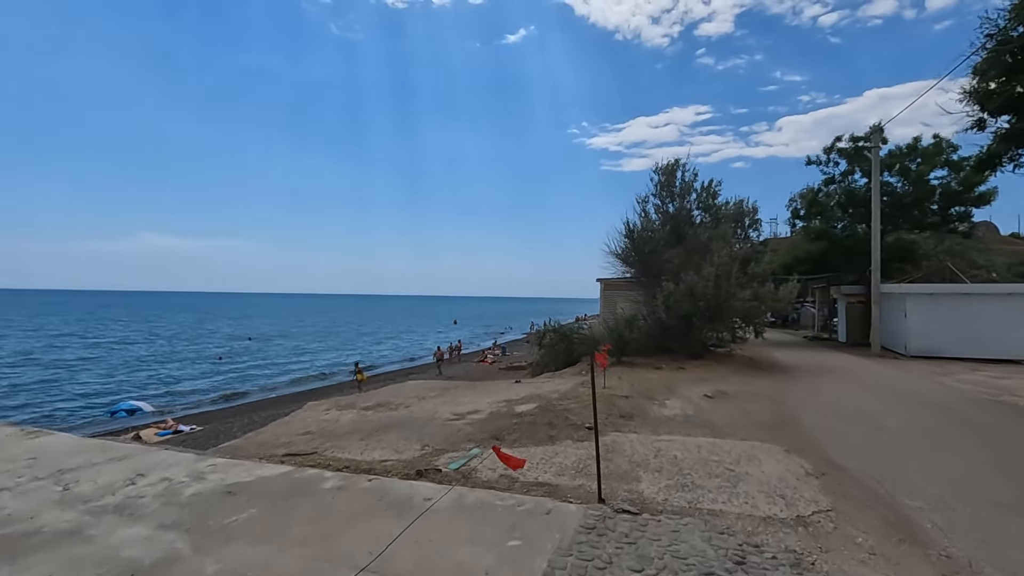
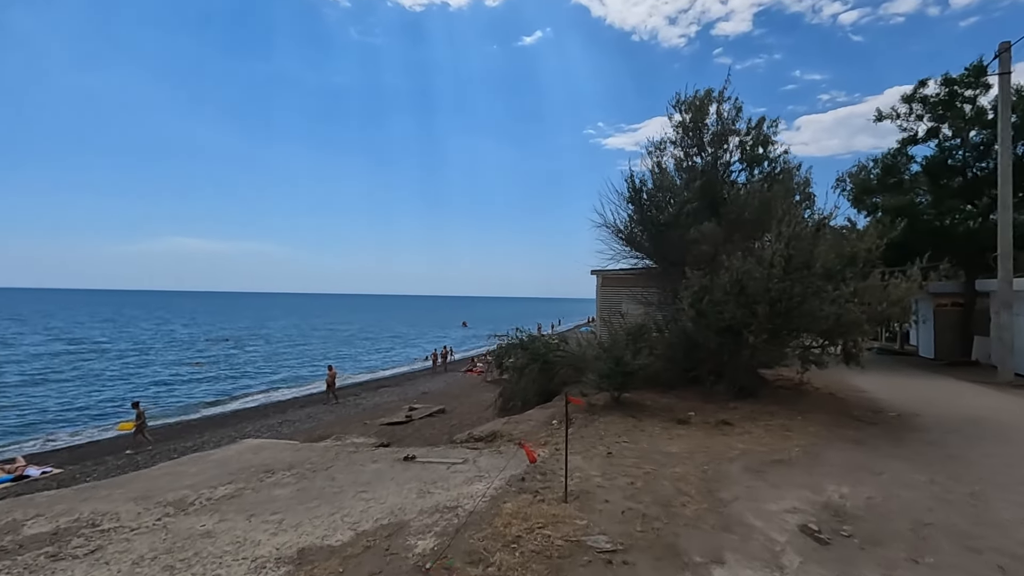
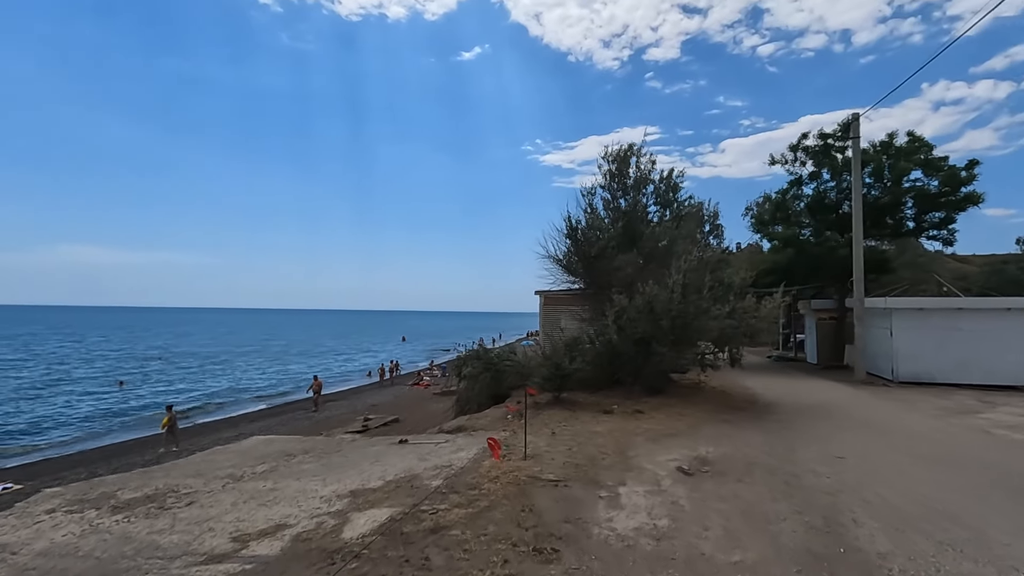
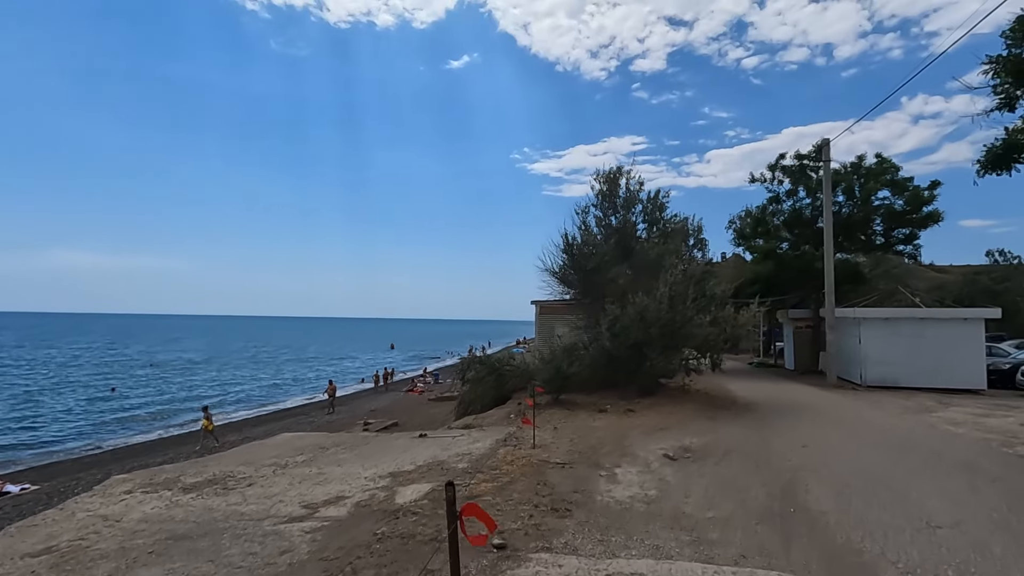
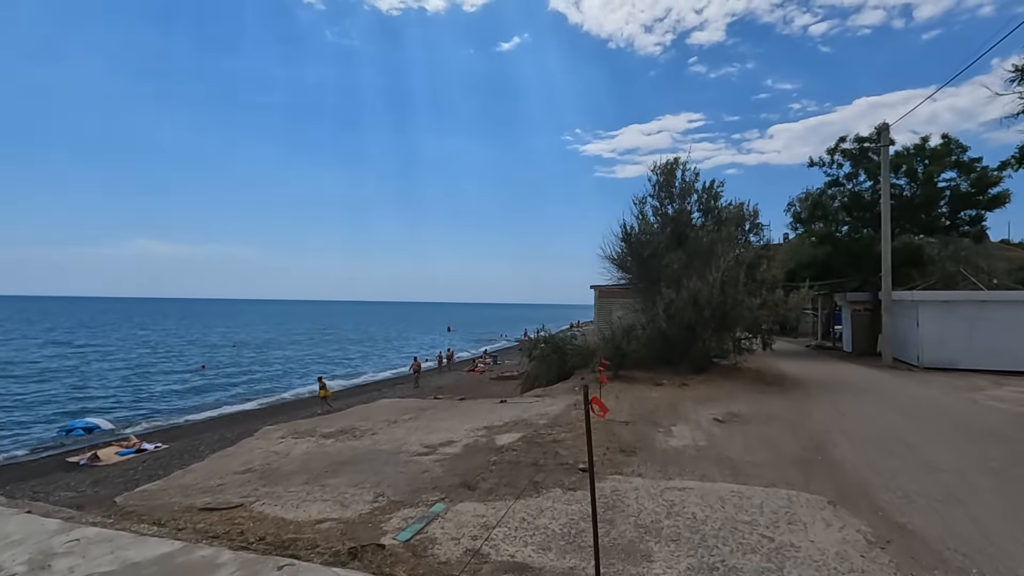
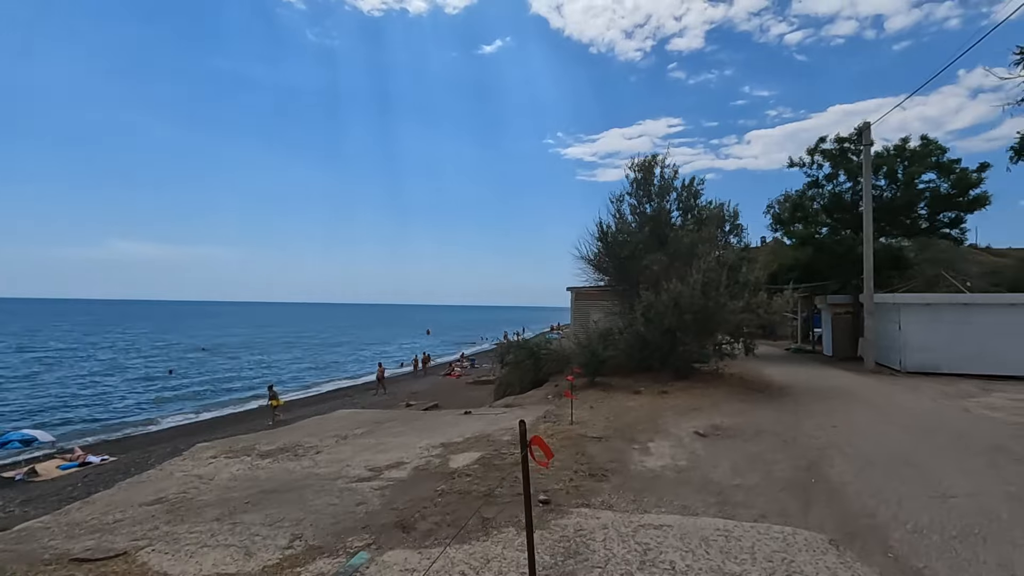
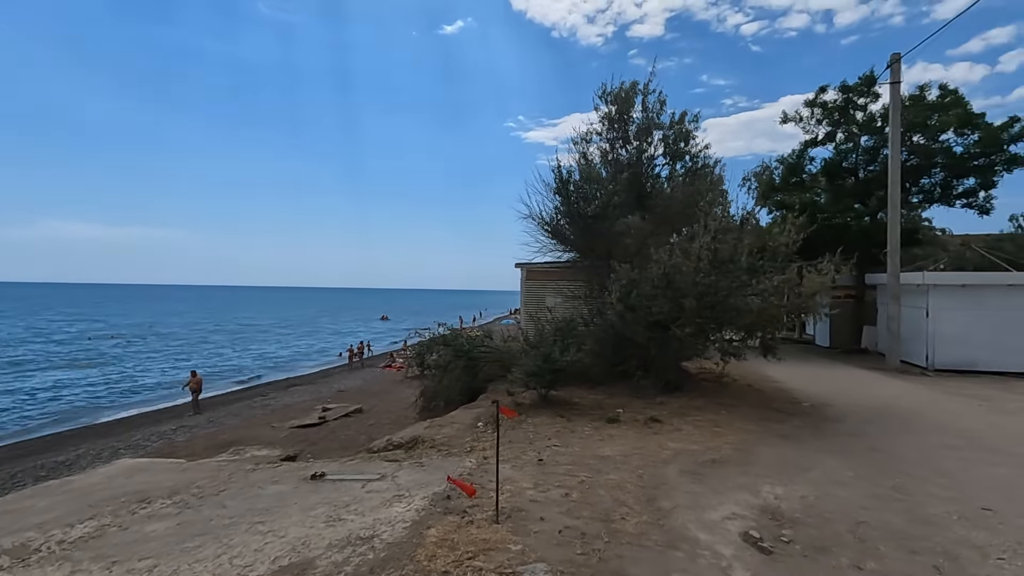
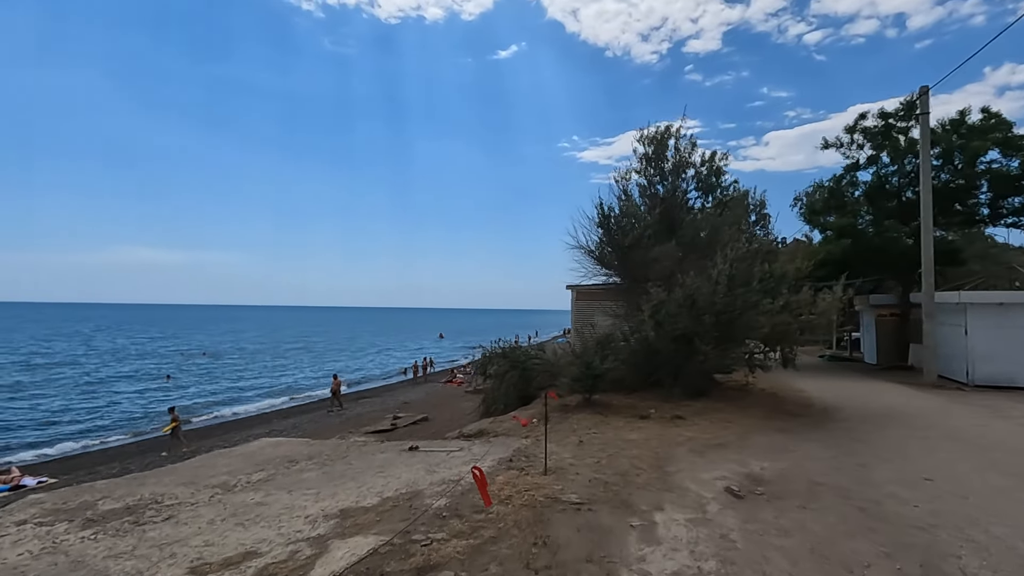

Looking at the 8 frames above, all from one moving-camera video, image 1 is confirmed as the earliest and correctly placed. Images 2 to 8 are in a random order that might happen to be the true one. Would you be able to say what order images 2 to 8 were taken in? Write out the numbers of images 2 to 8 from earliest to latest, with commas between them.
5, 6, 4, 3, 8, 2, 7
